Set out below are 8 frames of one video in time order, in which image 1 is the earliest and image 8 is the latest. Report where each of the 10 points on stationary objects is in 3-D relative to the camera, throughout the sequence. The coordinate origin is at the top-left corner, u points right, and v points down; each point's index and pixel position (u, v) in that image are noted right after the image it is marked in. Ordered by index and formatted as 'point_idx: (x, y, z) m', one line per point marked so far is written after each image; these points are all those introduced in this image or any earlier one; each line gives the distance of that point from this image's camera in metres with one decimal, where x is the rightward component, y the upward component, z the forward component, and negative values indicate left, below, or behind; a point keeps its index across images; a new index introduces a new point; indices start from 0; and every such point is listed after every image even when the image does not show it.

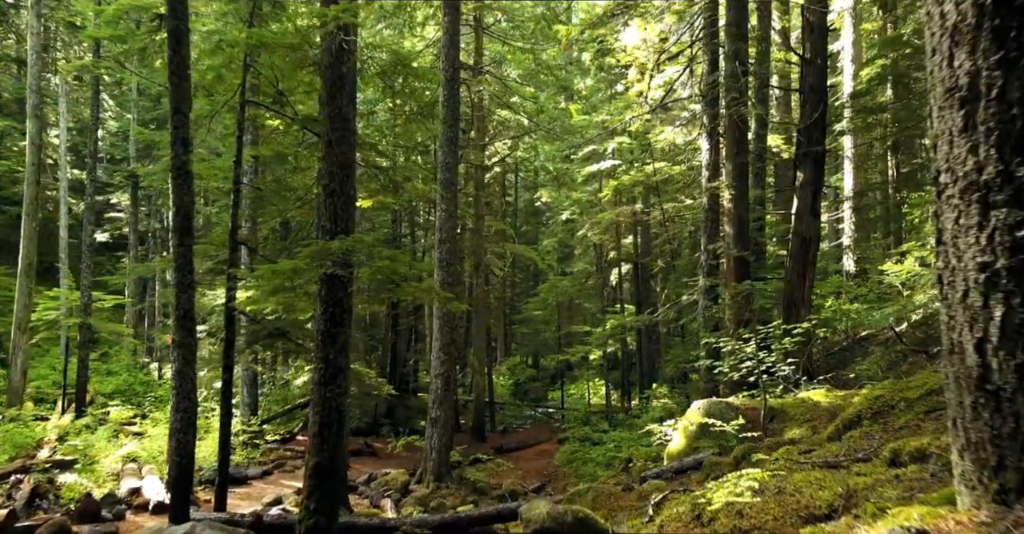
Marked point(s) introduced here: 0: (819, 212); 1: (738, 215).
0: (+5.1, +0.9, +13.7) m
1: (+4.0, +0.9, +14.5) m
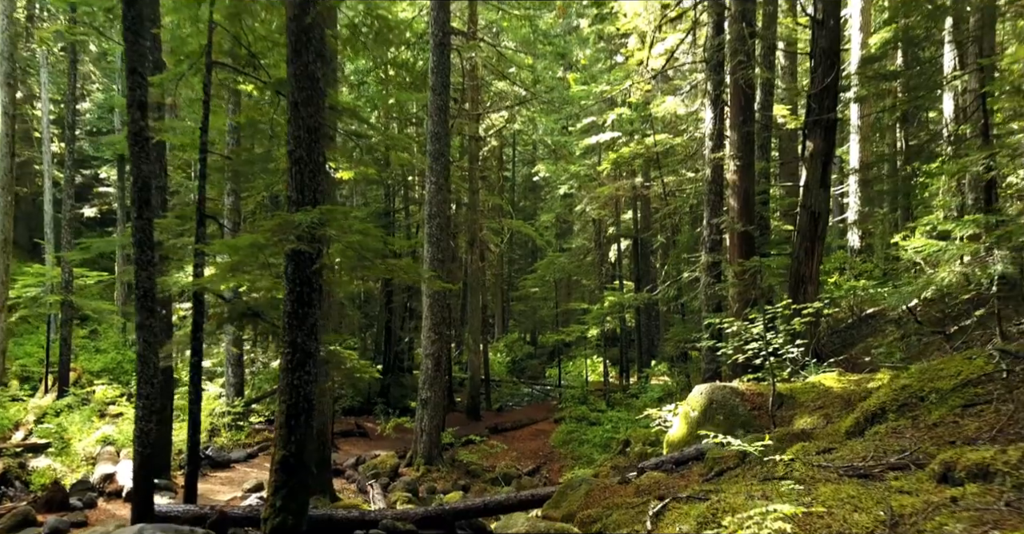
0: (+5.0, +1.3, +12.9) m
1: (+3.9, +1.3, +13.7) m
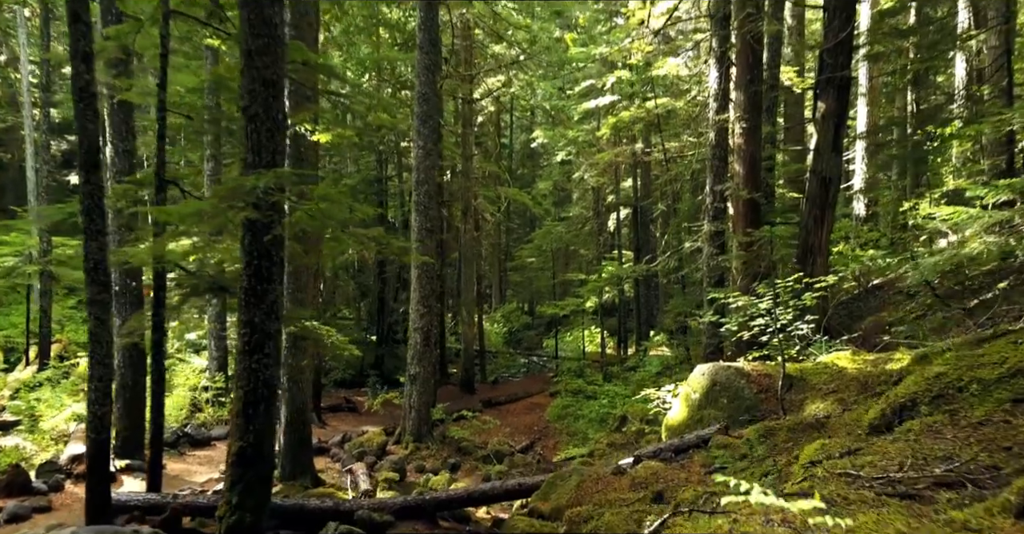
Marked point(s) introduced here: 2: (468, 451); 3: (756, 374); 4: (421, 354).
0: (+4.9, +1.8, +12.1) m
1: (+3.7, +1.8, +12.9) m
2: (-0.9, -3.6, +16.3) m
3: (+2.6, -1.2, +8.7) m
4: (-1.8, -1.7, +16.0) m
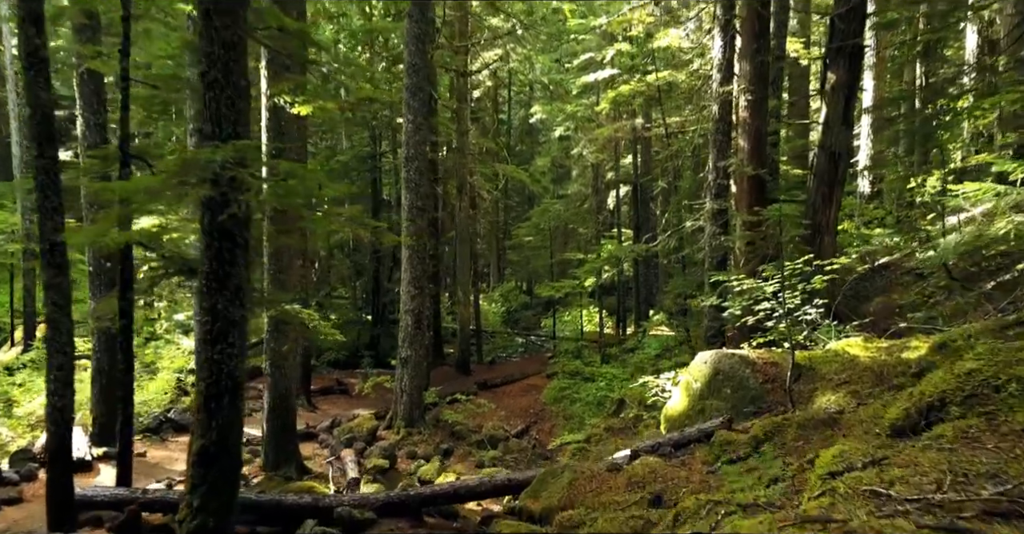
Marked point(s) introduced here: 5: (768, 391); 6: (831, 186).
0: (+4.8, +2.0, +11.5) m
1: (+3.6, +2.1, +12.3) m
2: (-1.0, -3.3, +15.8) m
3: (+2.5, -1.0, +8.2) m
4: (-1.9, -1.3, +15.5) m
5: (+2.5, -1.2, +7.9) m
6: (+4.5, +1.2, +11.6) m
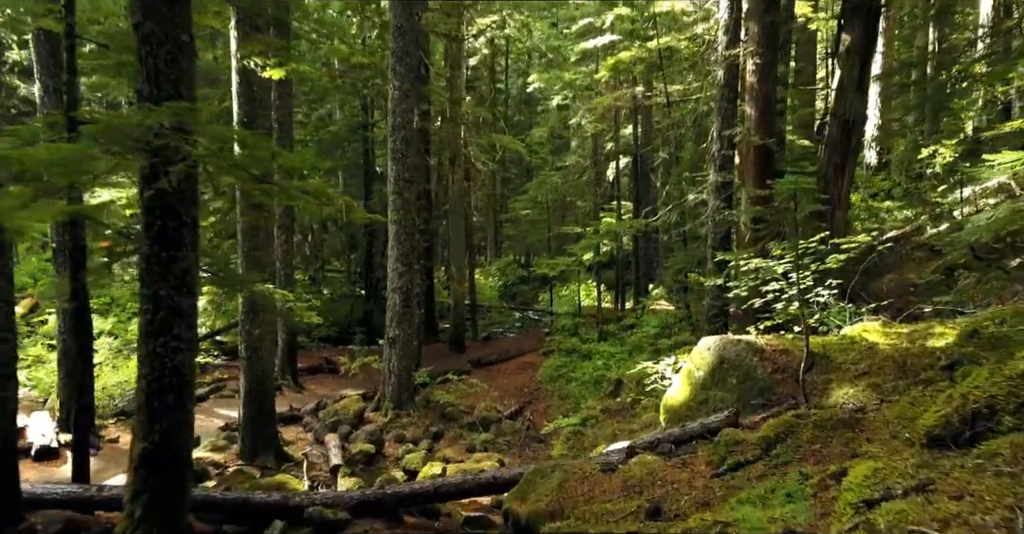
0: (+4.6, +2.4, +10.7) m
1: (+3.5, +2.4, +11.5) m
2: (-1.1, -2.8, +15.2) m
3: (+2.4, -0.8, +7.5) m
4: (-2.0, -0.9, +14.8) m
5: (+2.3, -1.0, +7.2) m
6: (+4.4, +1.5, +10.9) m
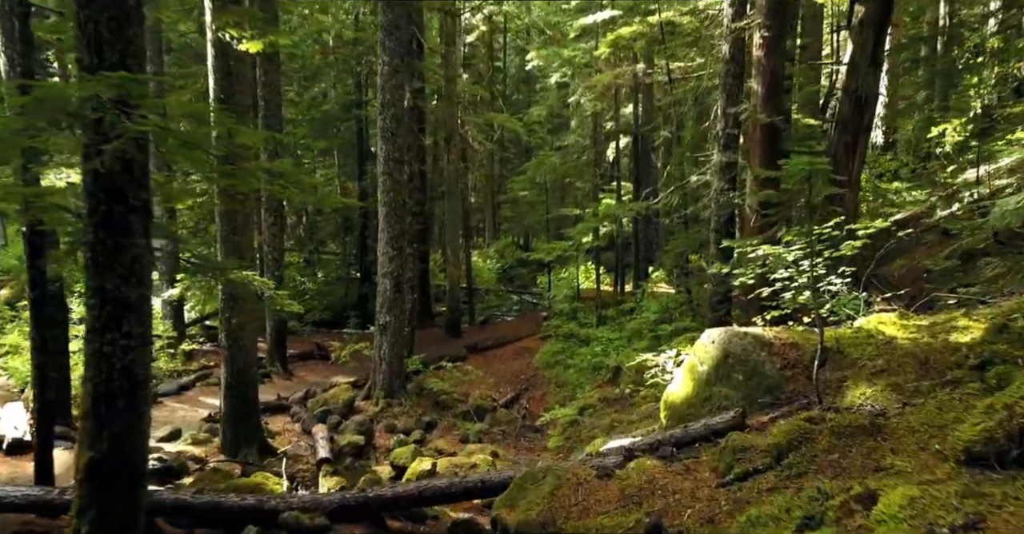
0: (+4.6, +2.5, +10.1) m
1: (+3.4, +2.6, +10.9) m
2: (-1.2, -2.5, +14.7) m
3: (+2.3, -0.7, +7.0) m
4: (-2.1, -0.6, +14.3) m
5: (+2.3, -0.9, +6.7) m
6: (+4.3, +1.7, +10.3) m
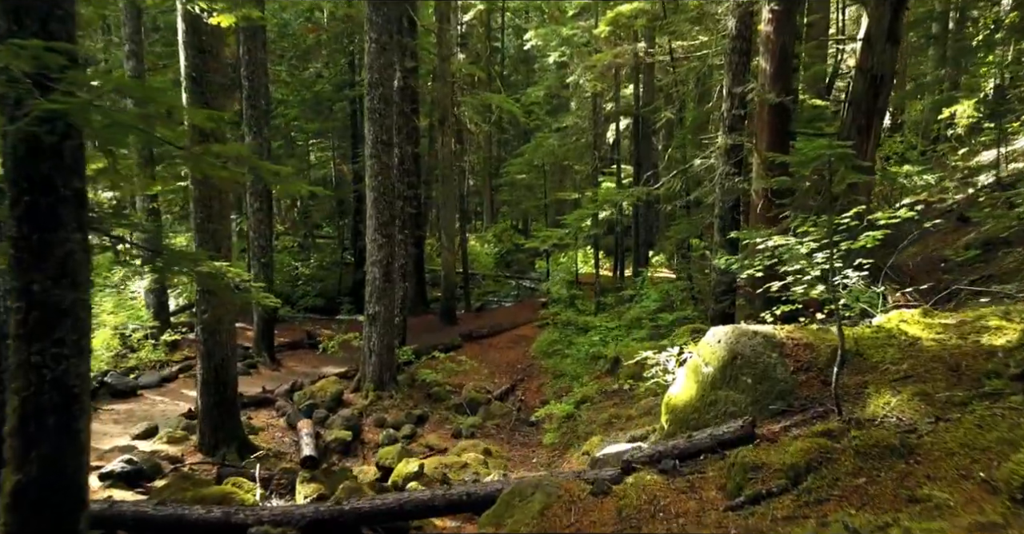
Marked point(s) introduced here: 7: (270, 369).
0: (+4.5, +2.7, +9.5) m
1: (+3.3, +2.8, +10.2) m
2: (-1.3, -2.3, +14.2) m
3: (+2.2, -0.6, +6.4) m
4: (-2.2, -0.4, +13.7) m
5: (+2.2, -0.9, +6.2) m
6: (+4.2, +1.8, +9.7) m
7: (-4.5, -1.9, +15.4) m
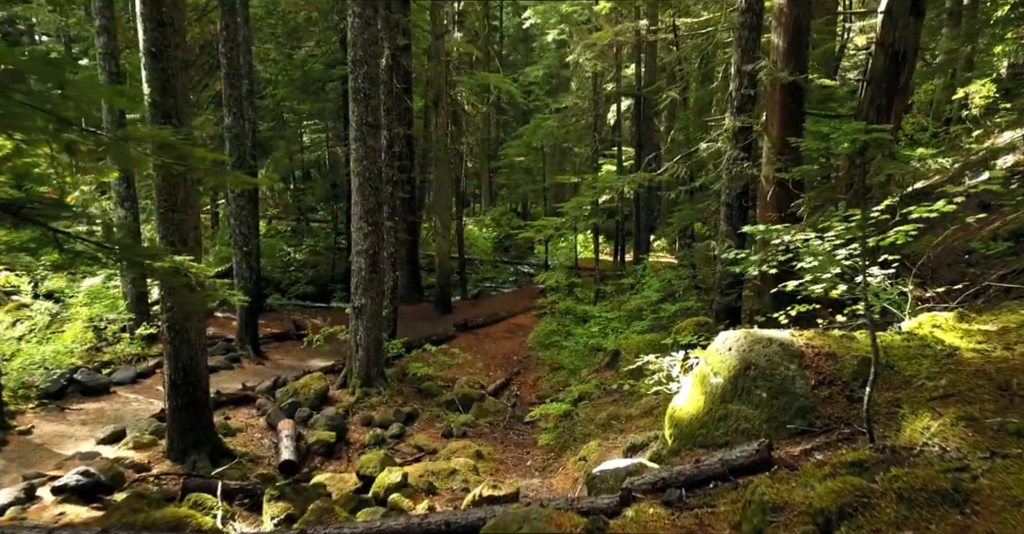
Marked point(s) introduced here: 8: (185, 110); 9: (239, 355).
0: (+4.4, +2.7, +8.7) m
1: (+3.2, +2.9, +9.4) m
2: (-1.4, -2.1, +13.5) m
3: (+2.1, -0.6, +5.7) m
4: (-2.3, -0.2, +13.0) m
5: (+2.1, -0.9, +5.4) m
6: (+4.1, +1.9, +8.9) m
7: (-4.6, -1.7, +14.7) m
8: (-3.5, +1.7, +8.8) m
9: (-5.0, -1.6, +14.8) m
